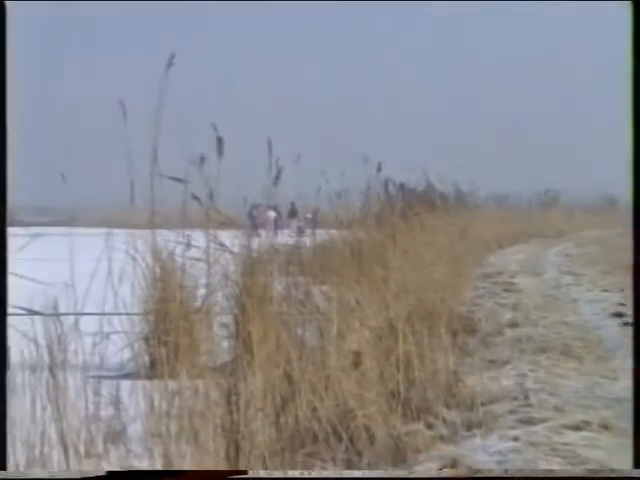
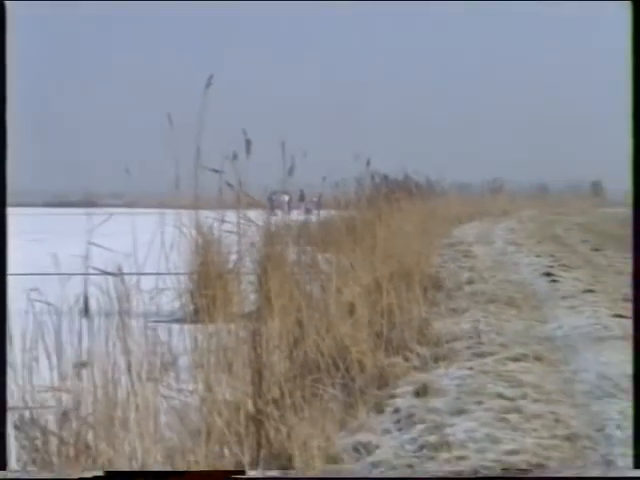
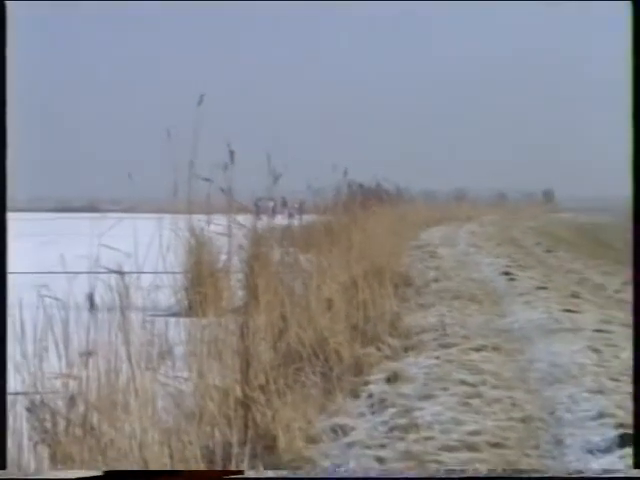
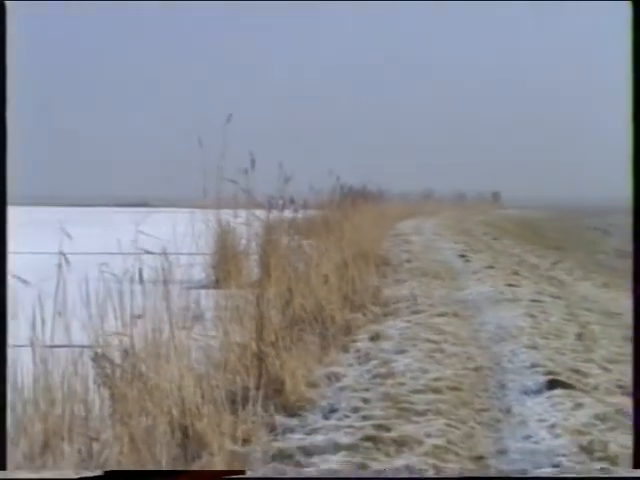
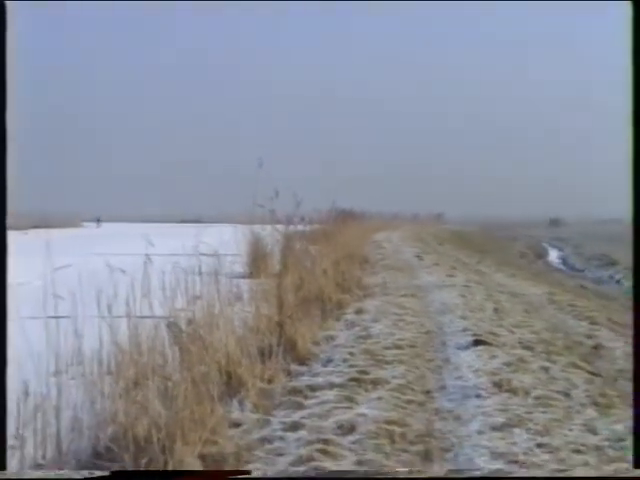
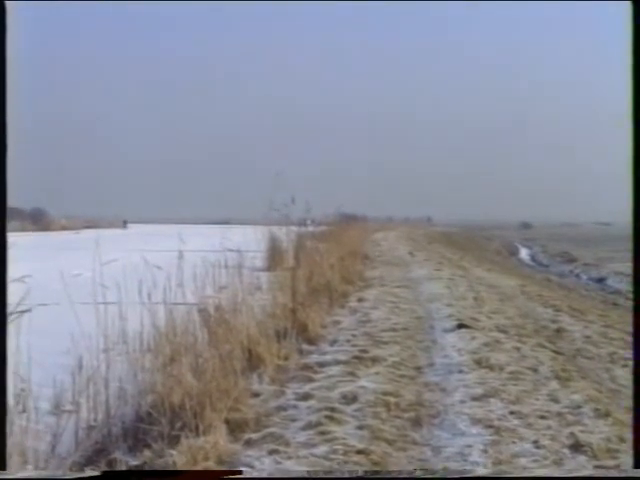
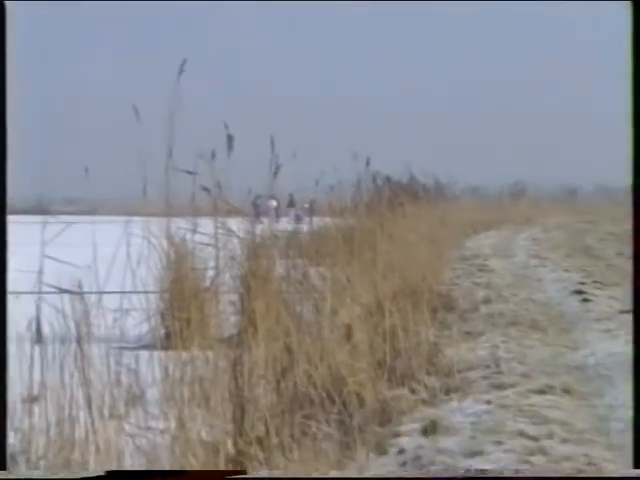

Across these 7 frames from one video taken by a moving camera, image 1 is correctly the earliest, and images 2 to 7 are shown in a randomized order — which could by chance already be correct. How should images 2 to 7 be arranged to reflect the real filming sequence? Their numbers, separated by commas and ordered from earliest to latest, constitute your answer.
7, 2, 3, 4, 5, 6
